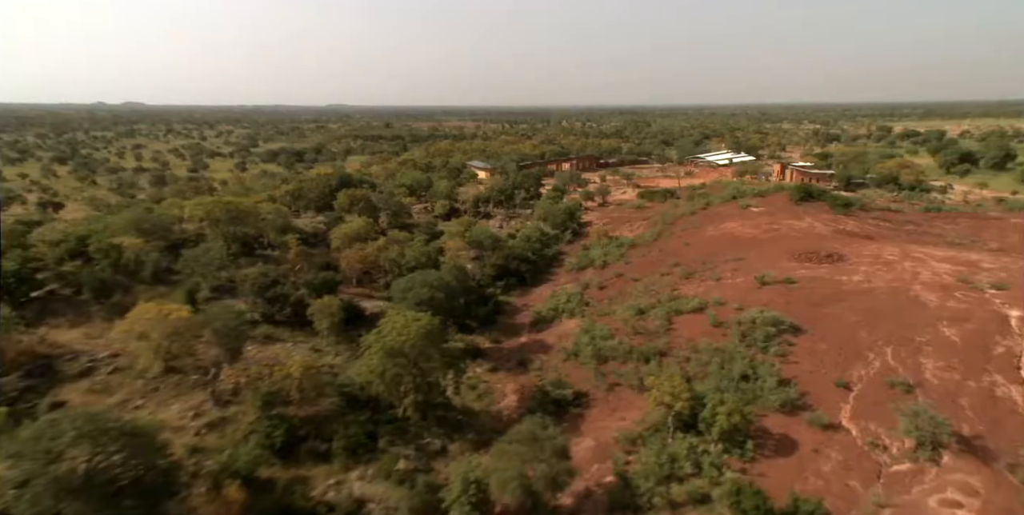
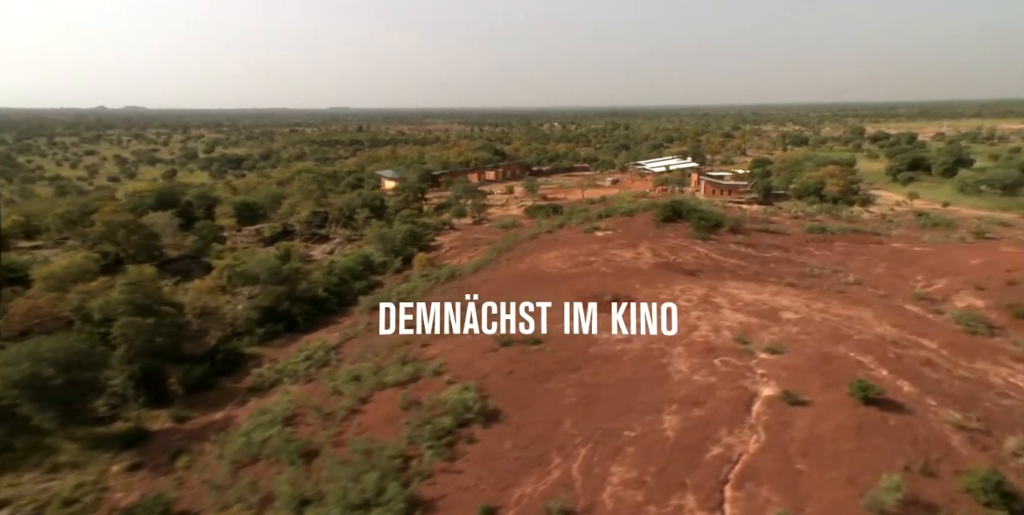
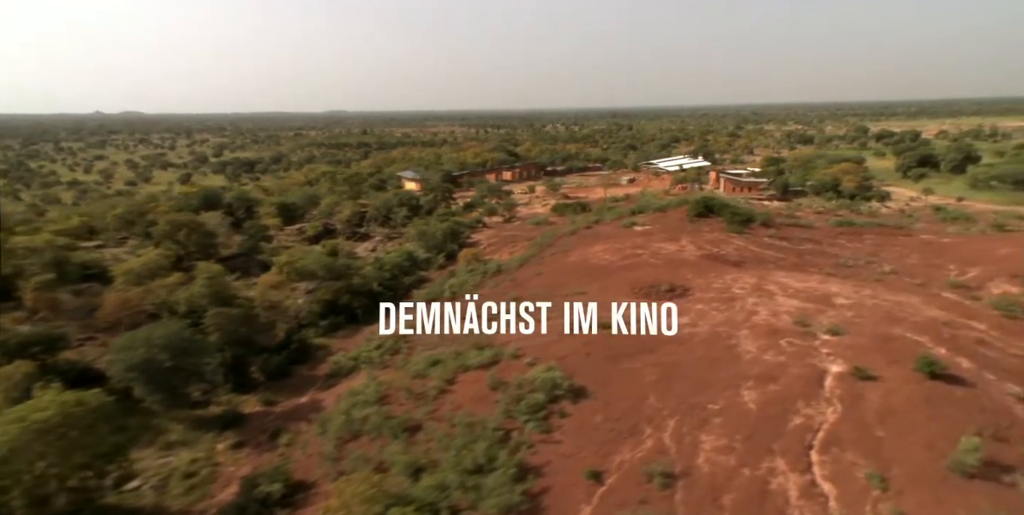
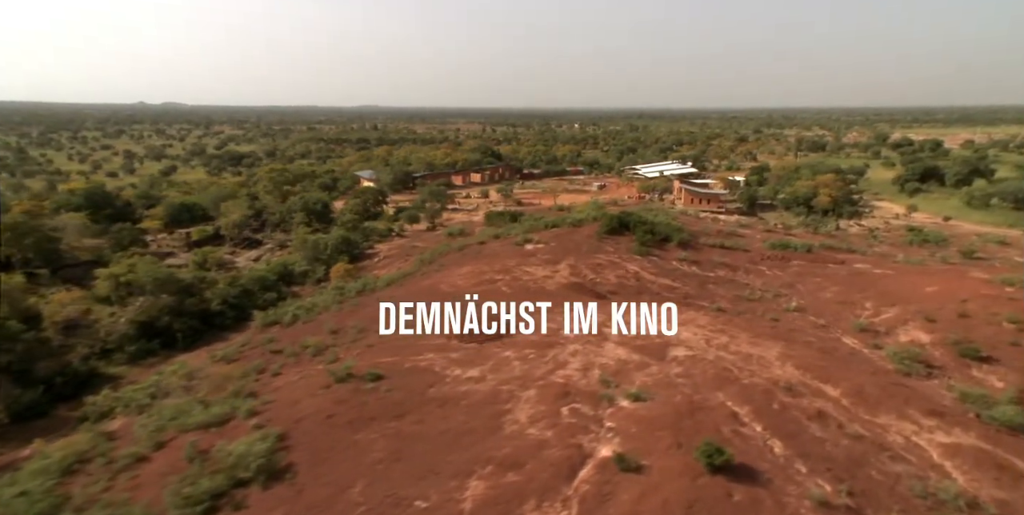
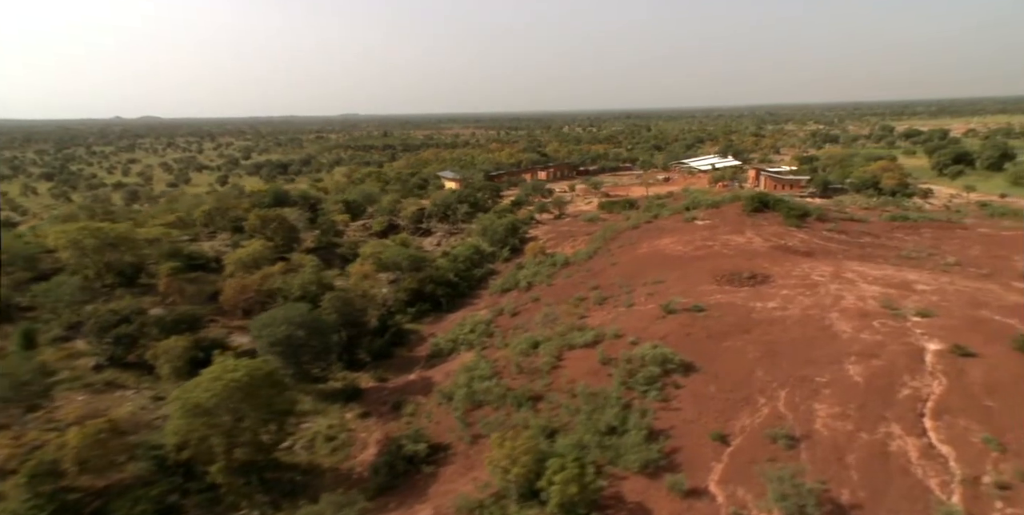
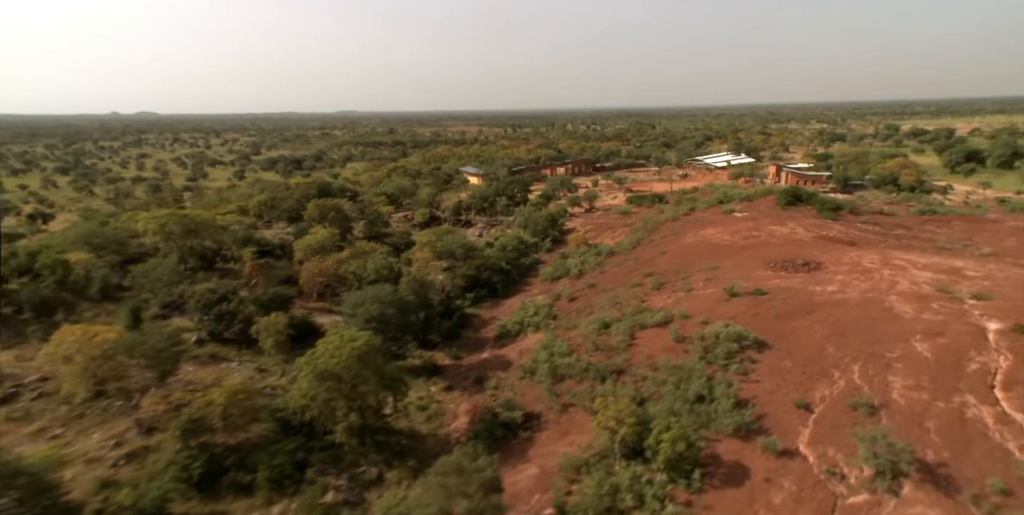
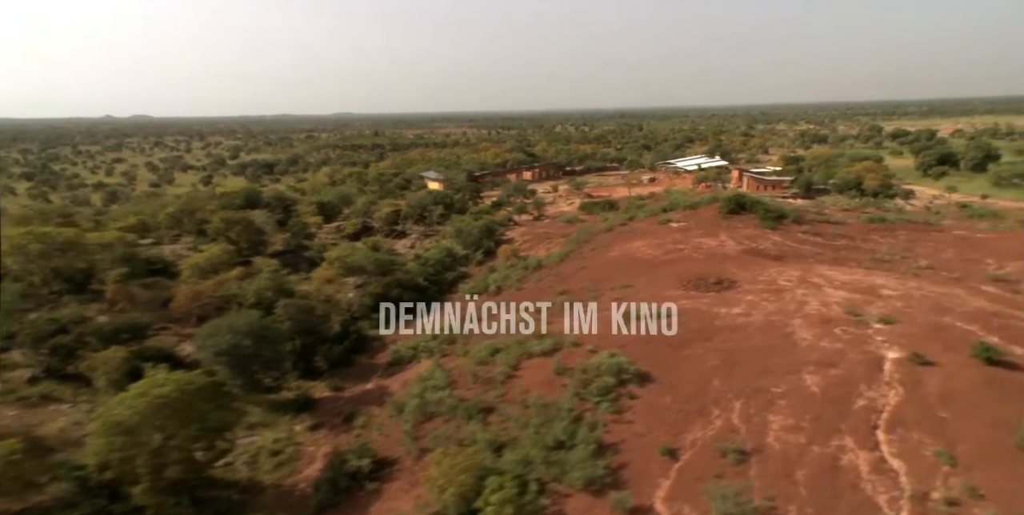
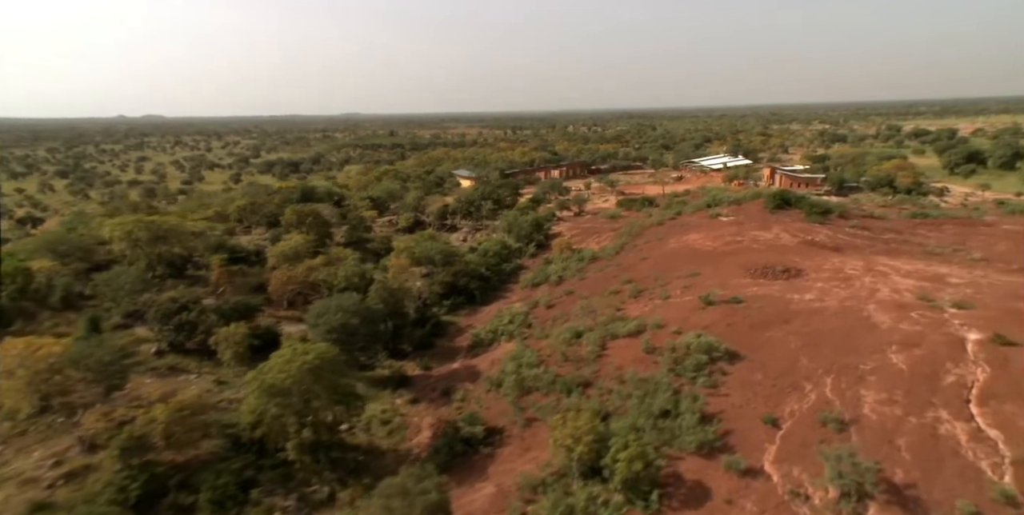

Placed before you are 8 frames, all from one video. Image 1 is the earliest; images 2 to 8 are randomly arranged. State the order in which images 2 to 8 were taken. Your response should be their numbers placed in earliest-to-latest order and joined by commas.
6, 8, 5, 7, 3, 2, 4
